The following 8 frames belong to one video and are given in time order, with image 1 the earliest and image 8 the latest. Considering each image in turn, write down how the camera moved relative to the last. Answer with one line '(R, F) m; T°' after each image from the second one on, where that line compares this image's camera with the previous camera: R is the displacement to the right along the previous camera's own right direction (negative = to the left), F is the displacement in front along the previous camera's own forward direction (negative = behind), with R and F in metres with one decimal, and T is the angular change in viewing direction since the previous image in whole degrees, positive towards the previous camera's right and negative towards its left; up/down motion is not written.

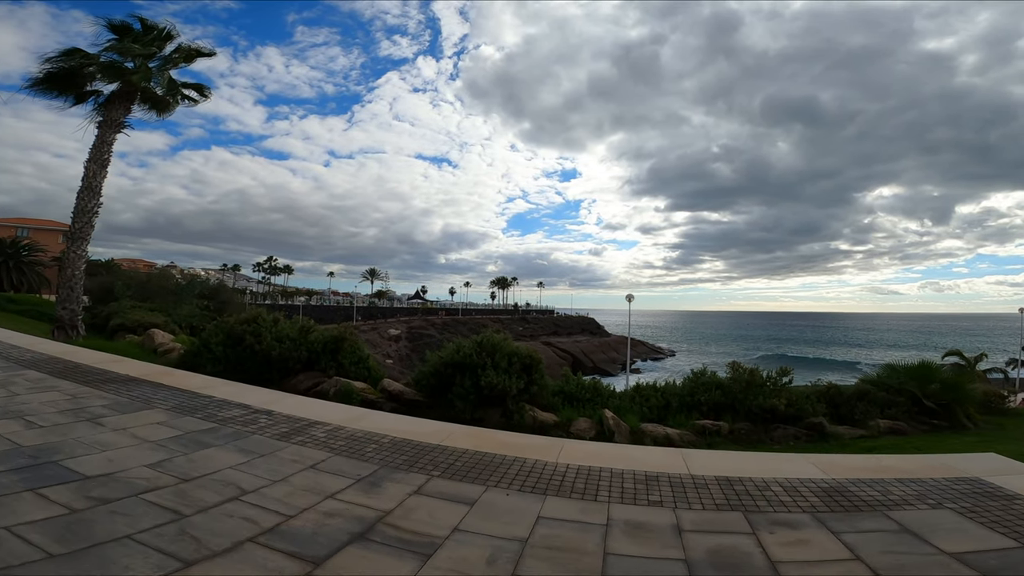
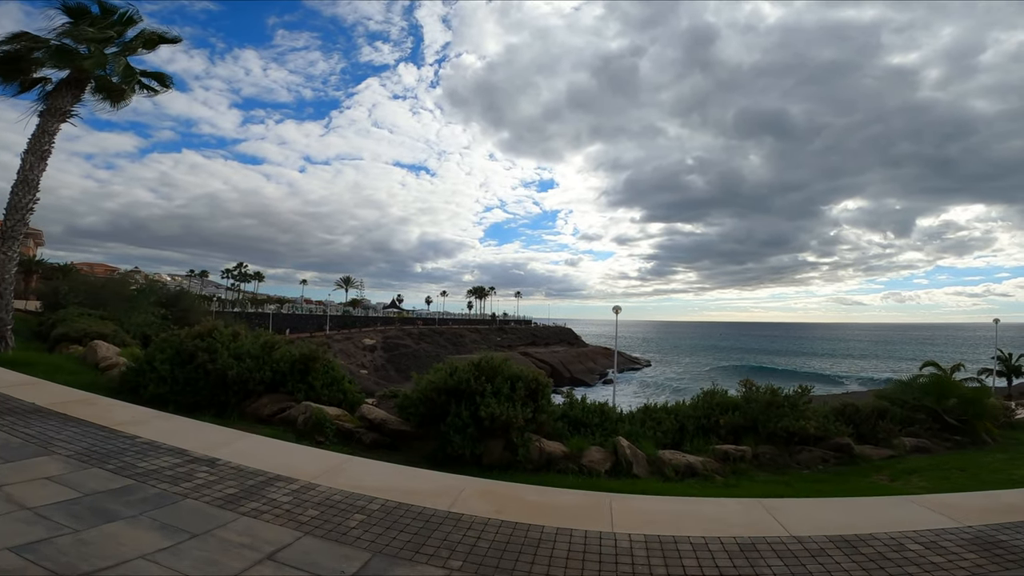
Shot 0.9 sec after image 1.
(-0.4, +1.4) m; +2°
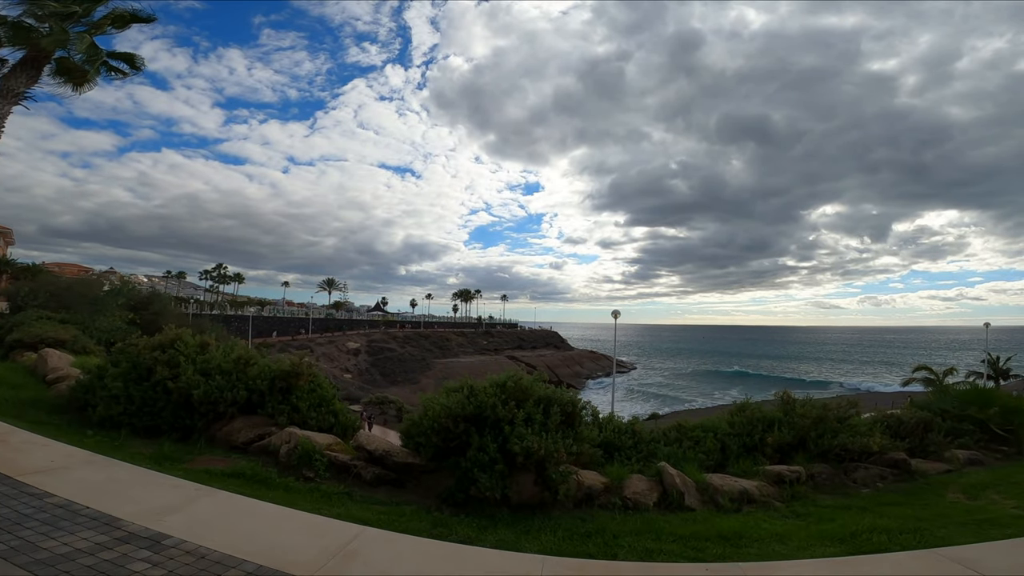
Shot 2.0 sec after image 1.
(-0.6, +1.3) m; +2°
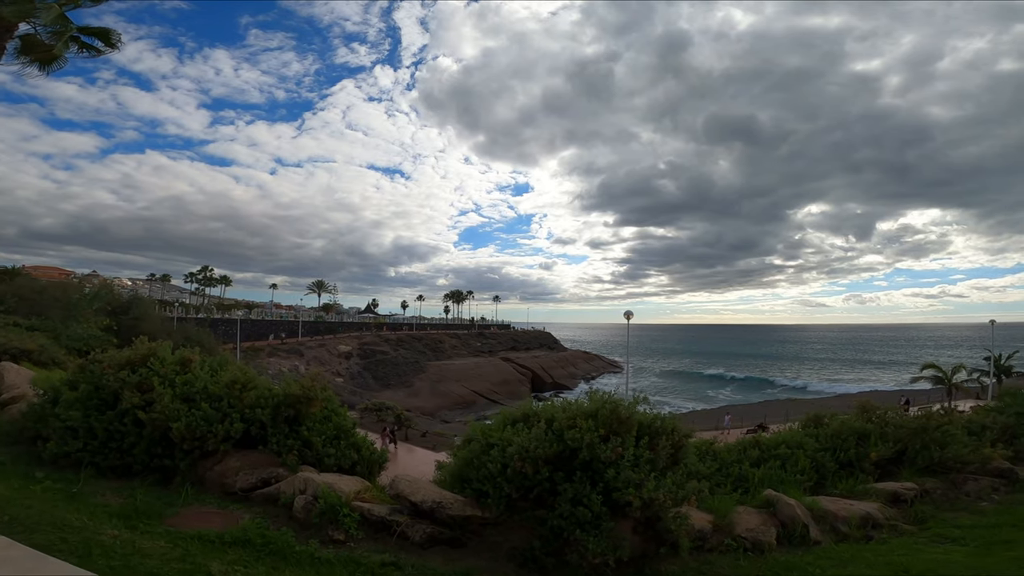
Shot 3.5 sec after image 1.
(-0.9, +1.6) m; +1°
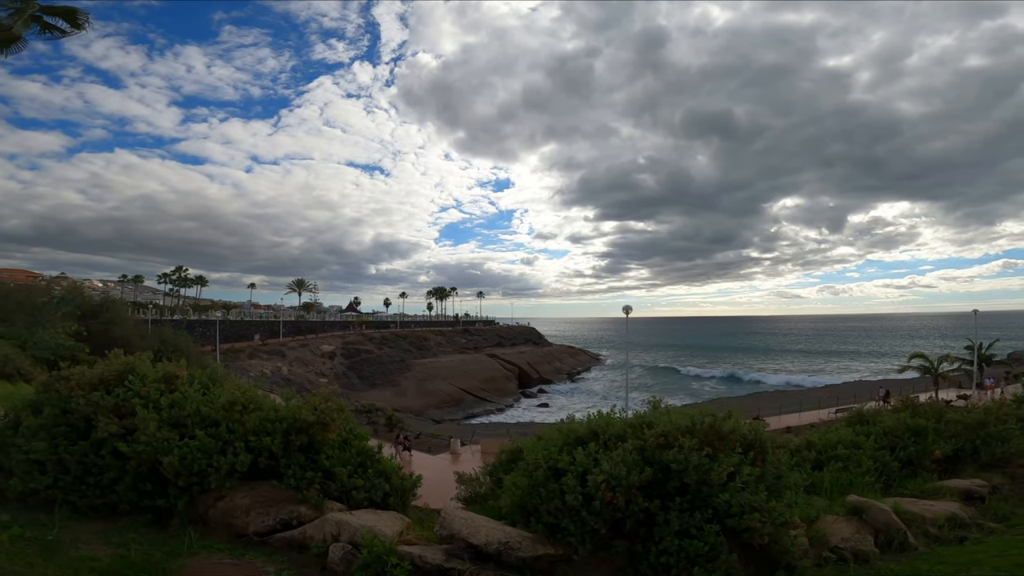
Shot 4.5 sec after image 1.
(-0.7, +0.9) m; +2°
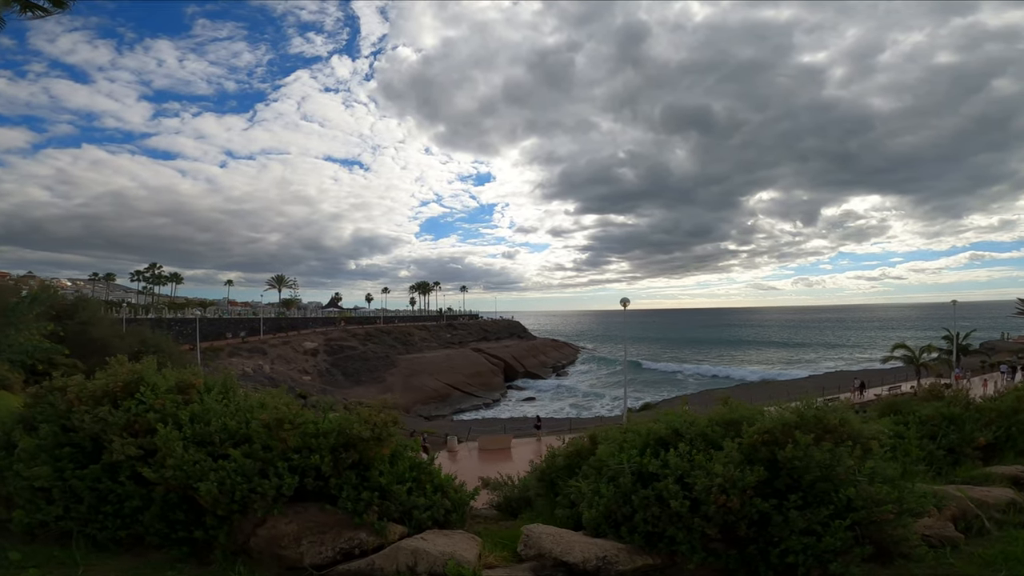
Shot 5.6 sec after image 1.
(-0.7, +0.3) m; +2°
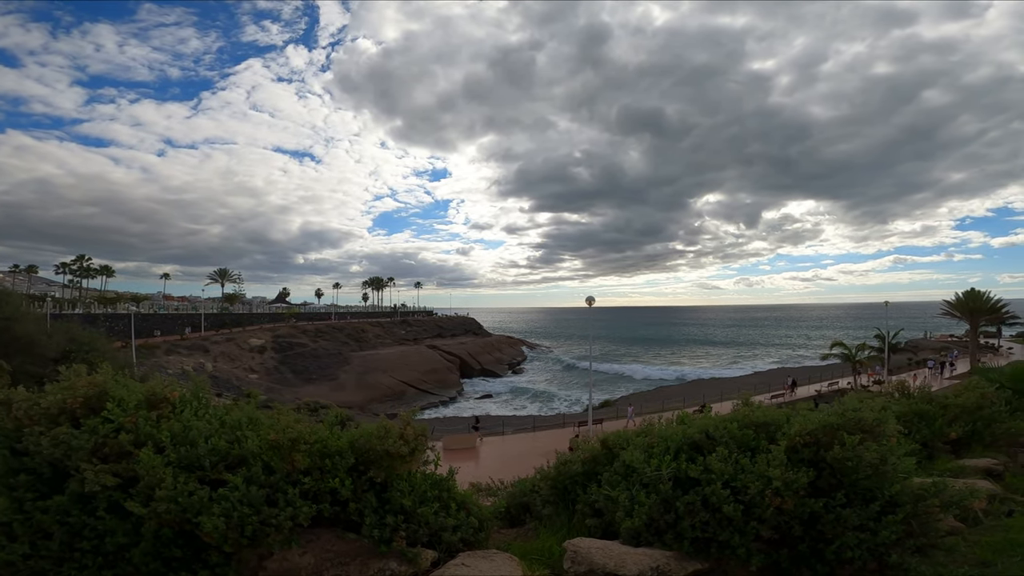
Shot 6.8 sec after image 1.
(-0.6, +0.3) m; +5°
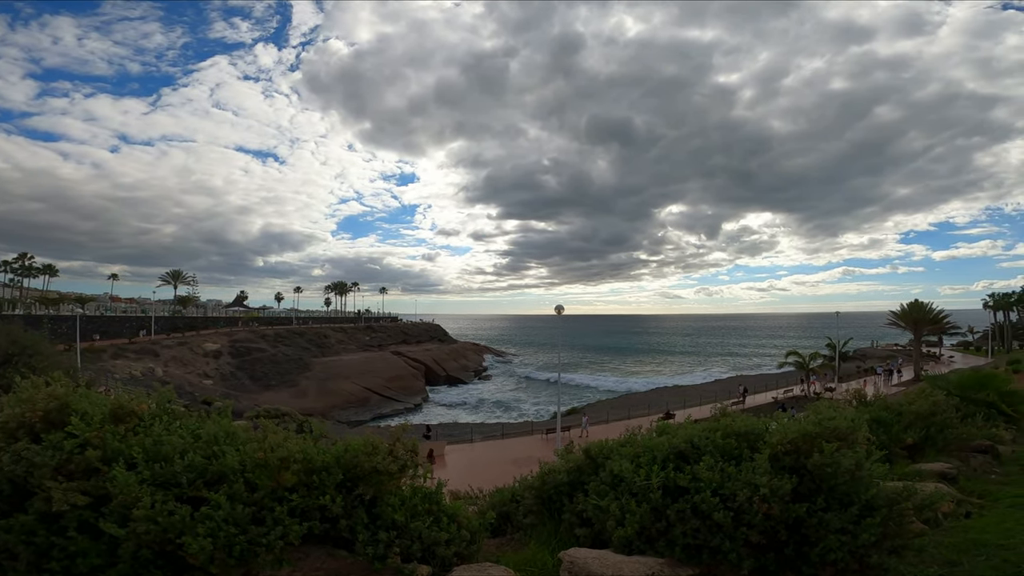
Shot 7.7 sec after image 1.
(-0.3, 0.0) m; +4°
